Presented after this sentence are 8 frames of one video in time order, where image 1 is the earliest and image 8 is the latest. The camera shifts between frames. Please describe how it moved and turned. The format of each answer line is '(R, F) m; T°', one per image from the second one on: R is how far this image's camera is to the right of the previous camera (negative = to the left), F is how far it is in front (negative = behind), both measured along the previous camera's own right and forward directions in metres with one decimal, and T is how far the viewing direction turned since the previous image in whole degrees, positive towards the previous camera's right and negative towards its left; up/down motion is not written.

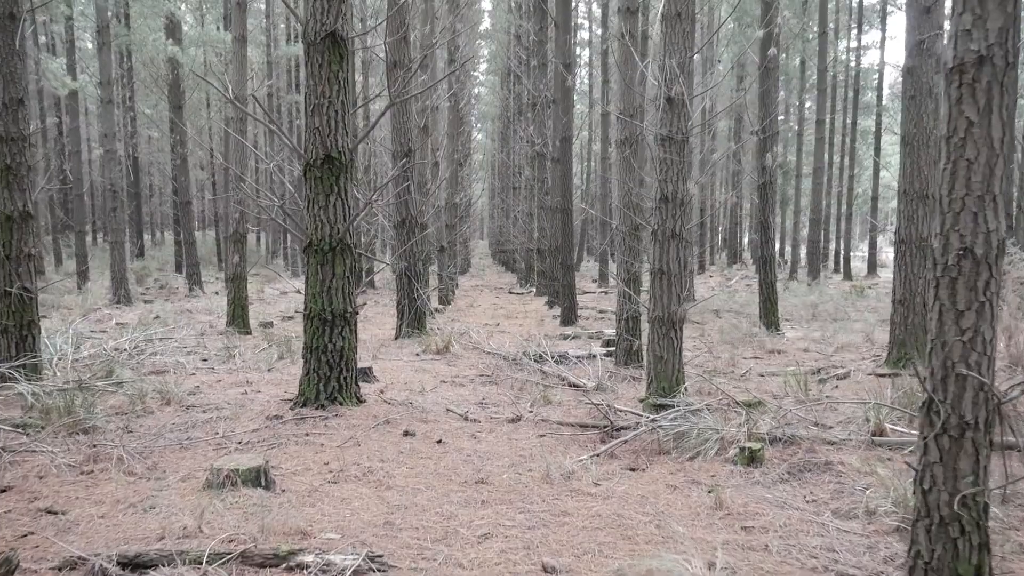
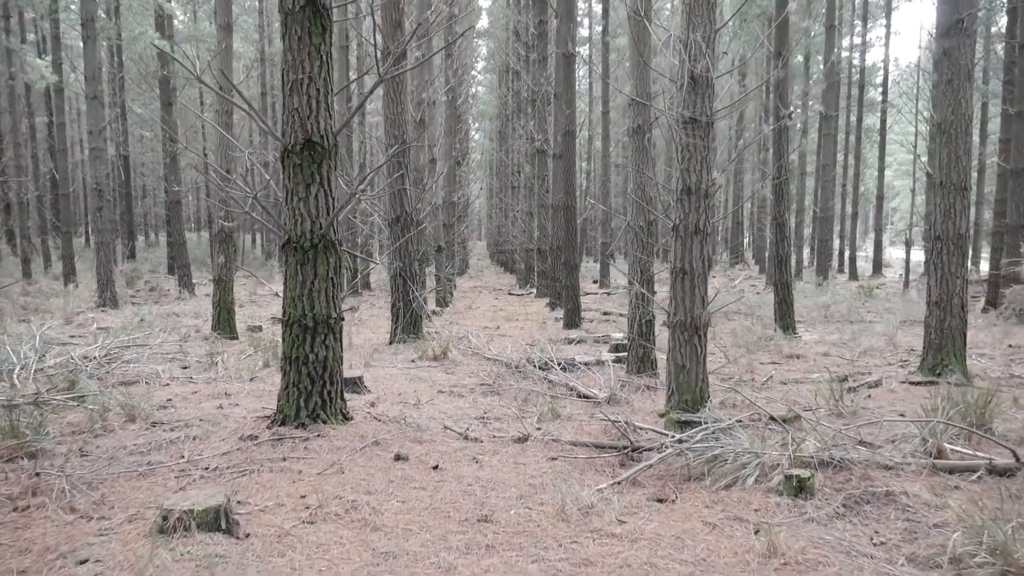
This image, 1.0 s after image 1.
(0.0, +0.6) m; 0°
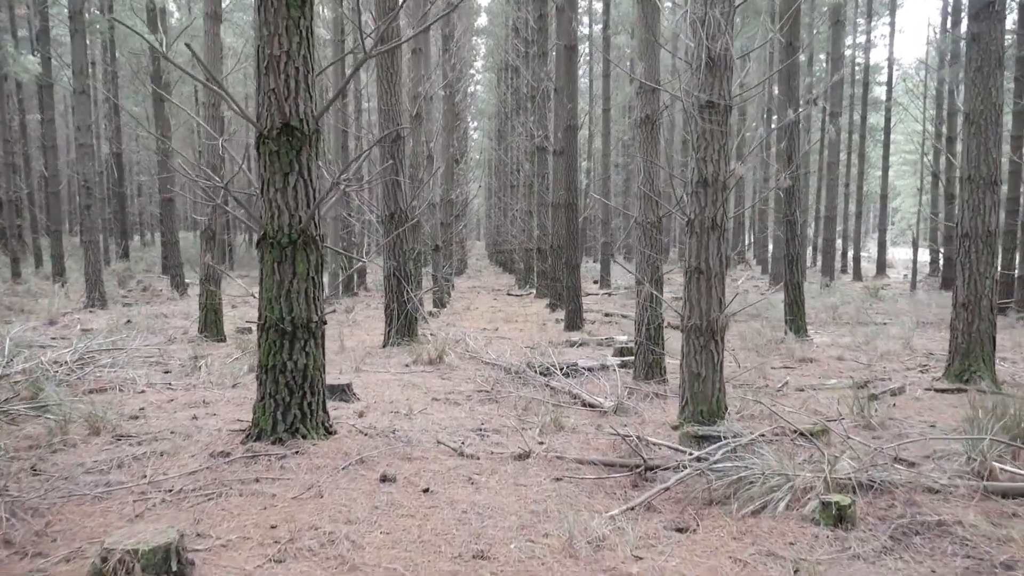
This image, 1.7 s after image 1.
(0.0, +0.4) m; 0°
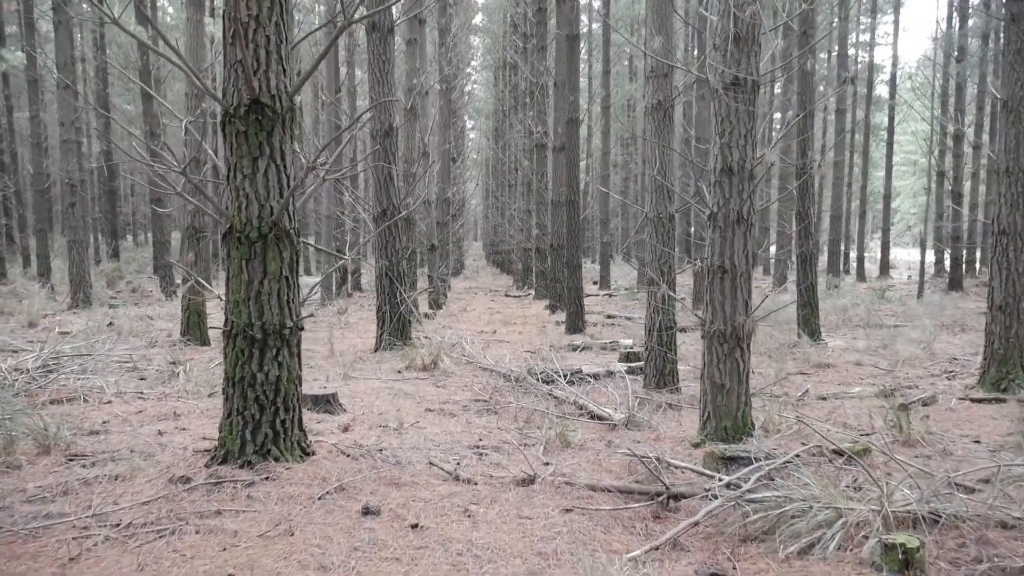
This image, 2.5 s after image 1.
(0.0, +0.5) m; 0°
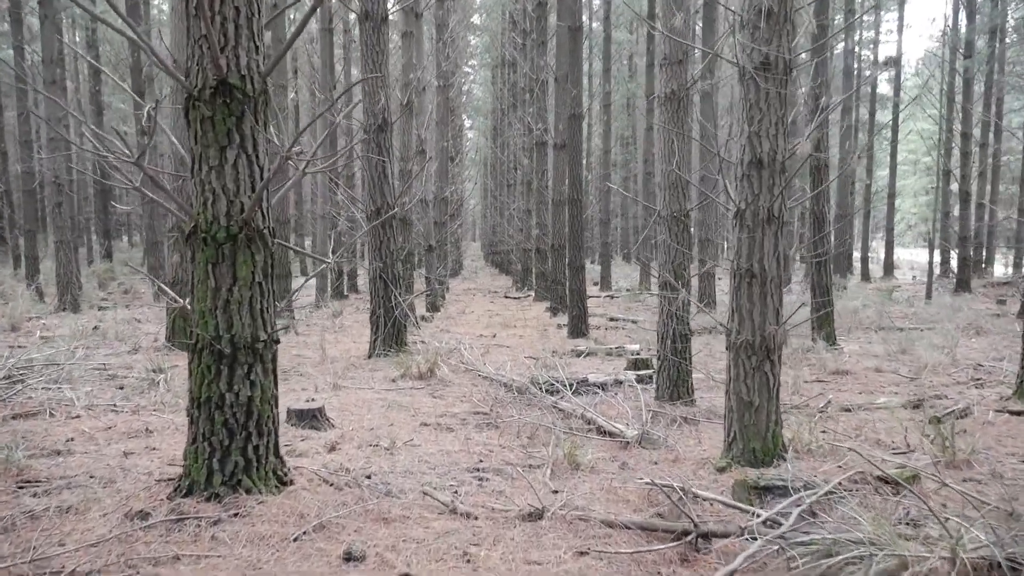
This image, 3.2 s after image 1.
(0.0, +0.4) m; 0°
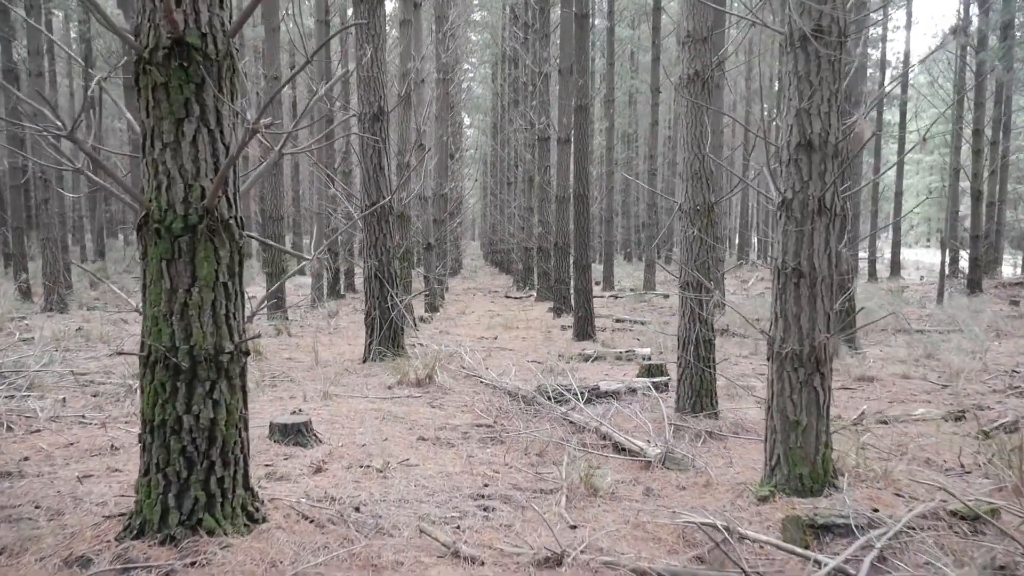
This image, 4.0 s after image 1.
(0.0, +0.5) m; 0°
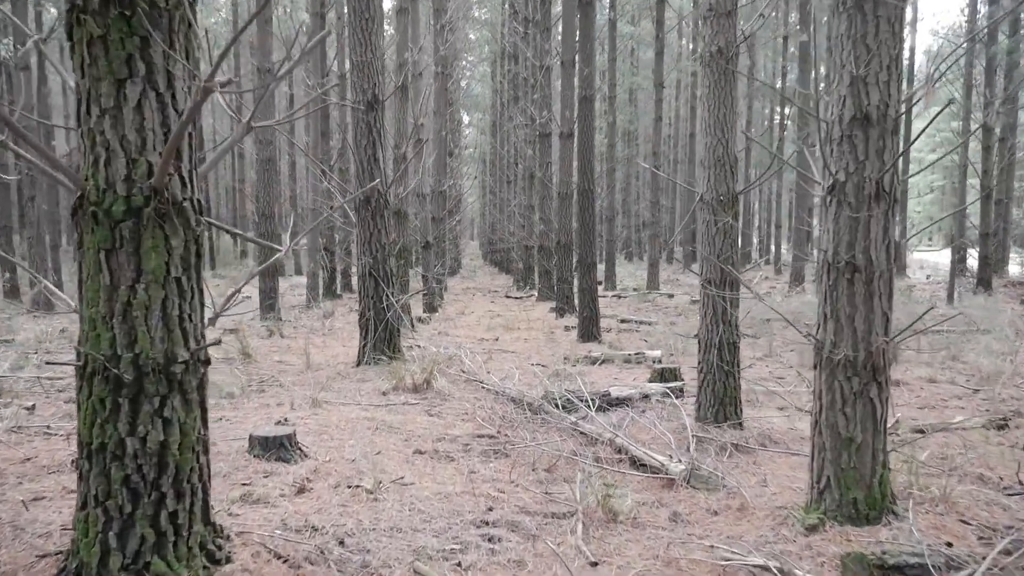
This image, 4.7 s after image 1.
(0.0, +0.4) m; 0°
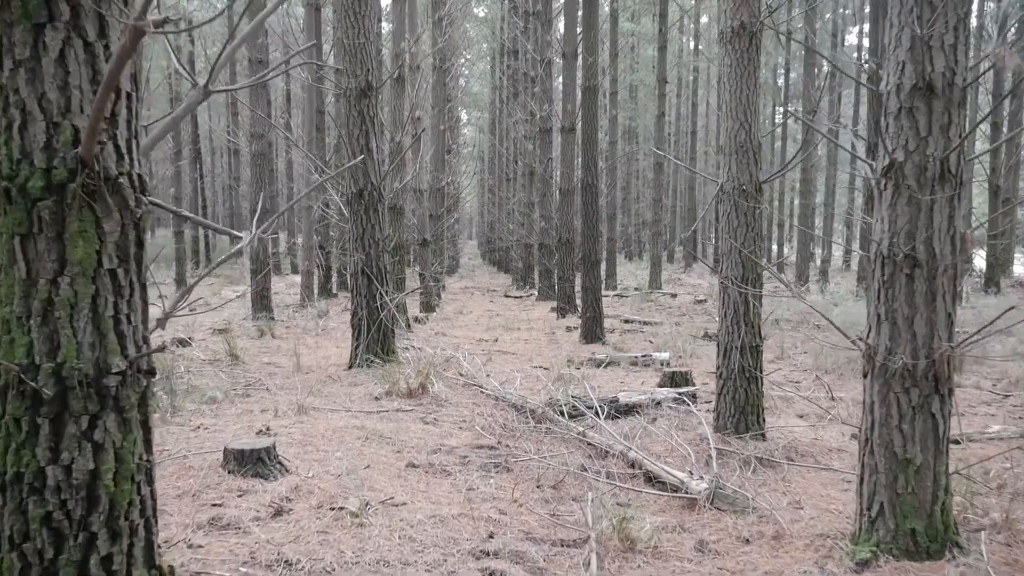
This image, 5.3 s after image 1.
(0.0, +0.4) m; 0°
